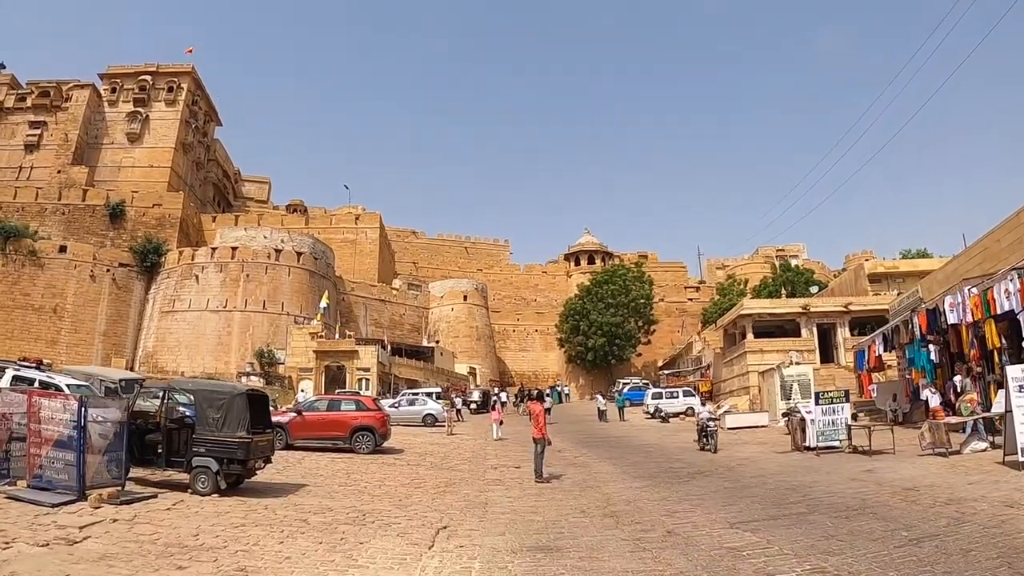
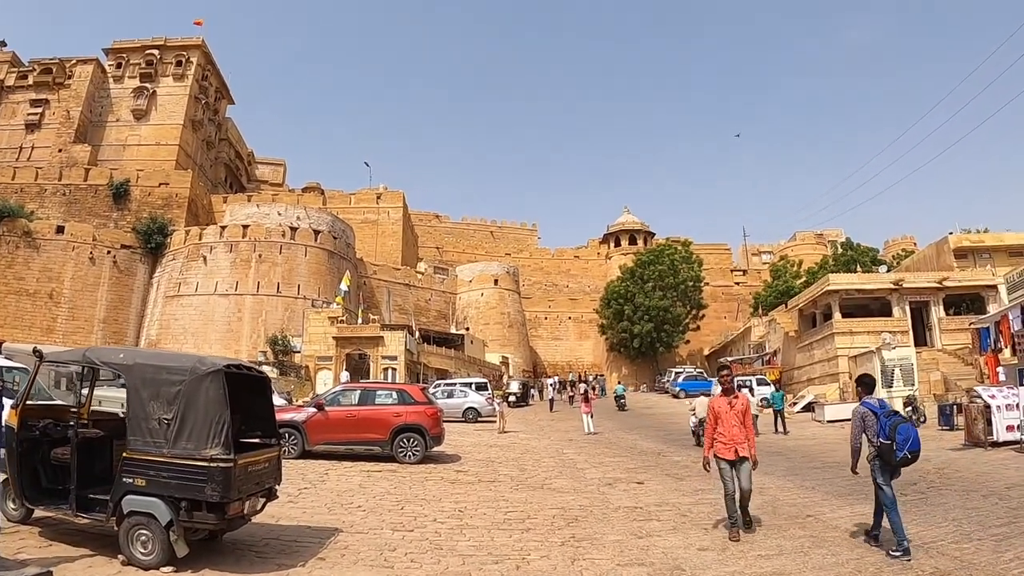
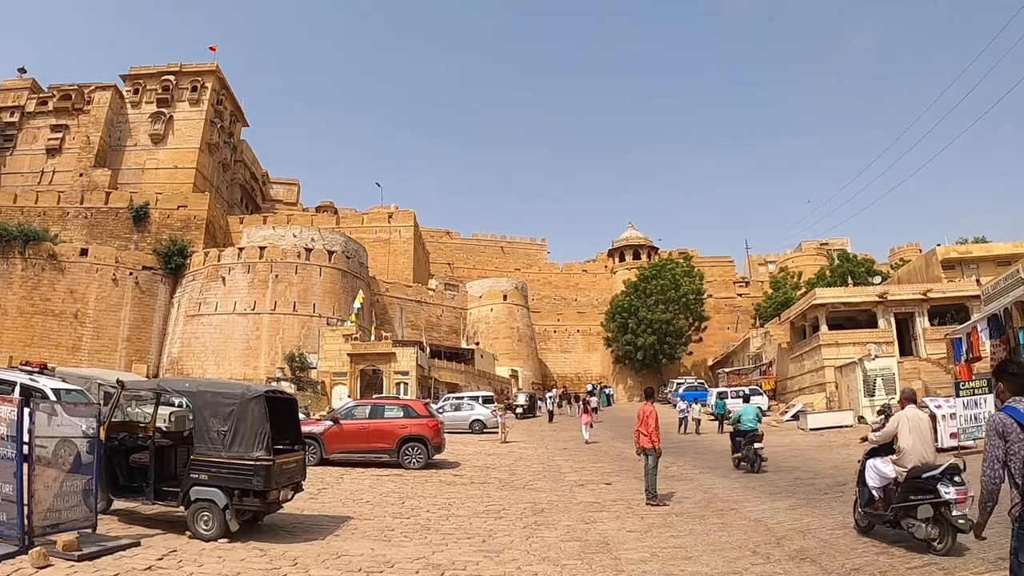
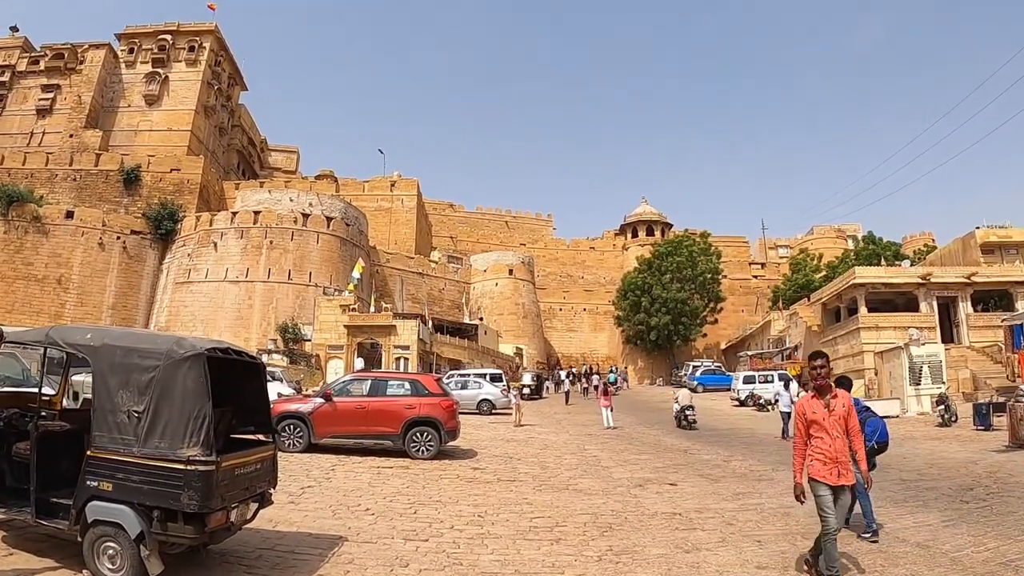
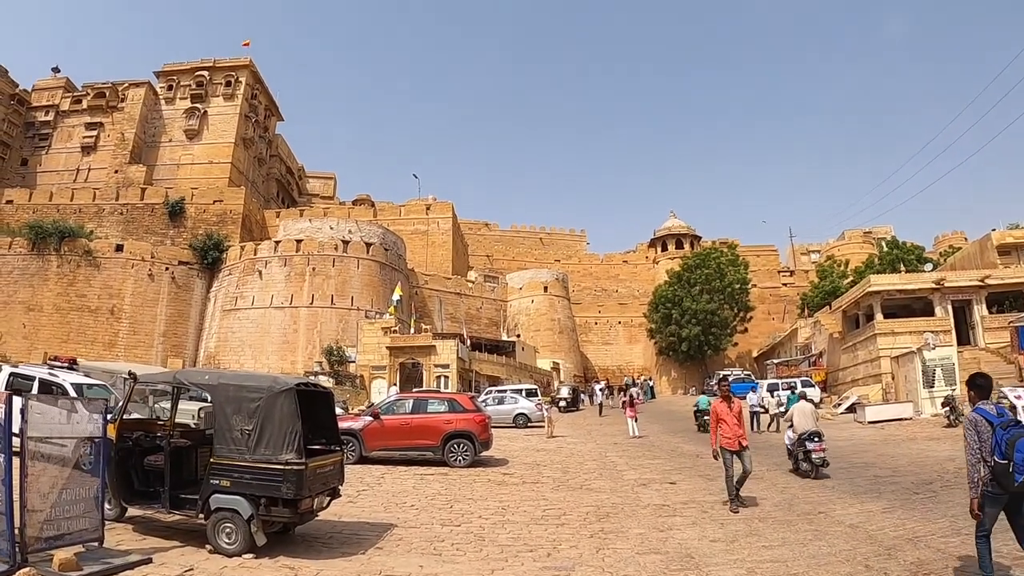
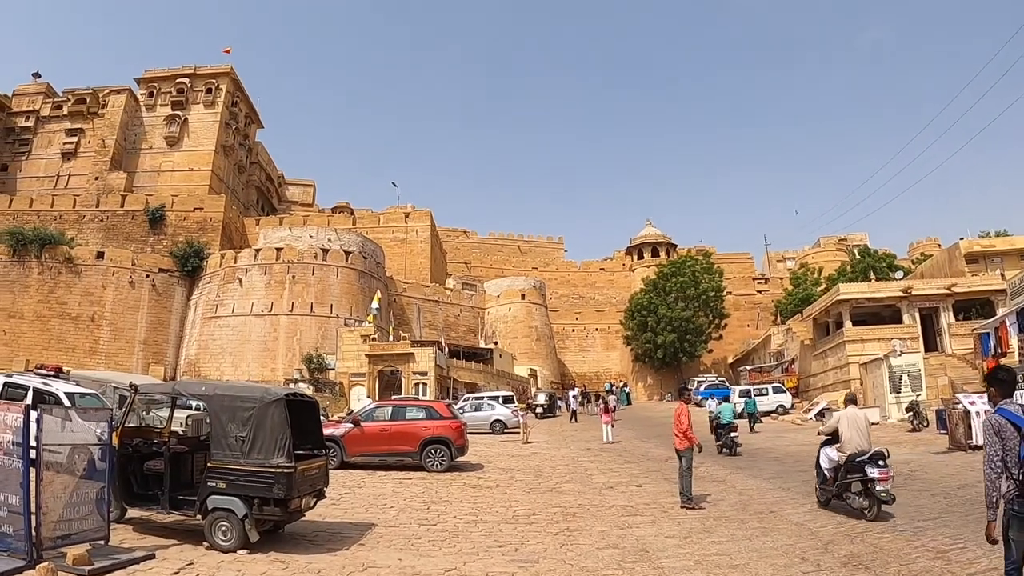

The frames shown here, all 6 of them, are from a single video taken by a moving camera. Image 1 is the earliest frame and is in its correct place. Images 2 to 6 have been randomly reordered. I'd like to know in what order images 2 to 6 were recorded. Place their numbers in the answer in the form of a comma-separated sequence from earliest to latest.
3, 6, 5, 2, 4
